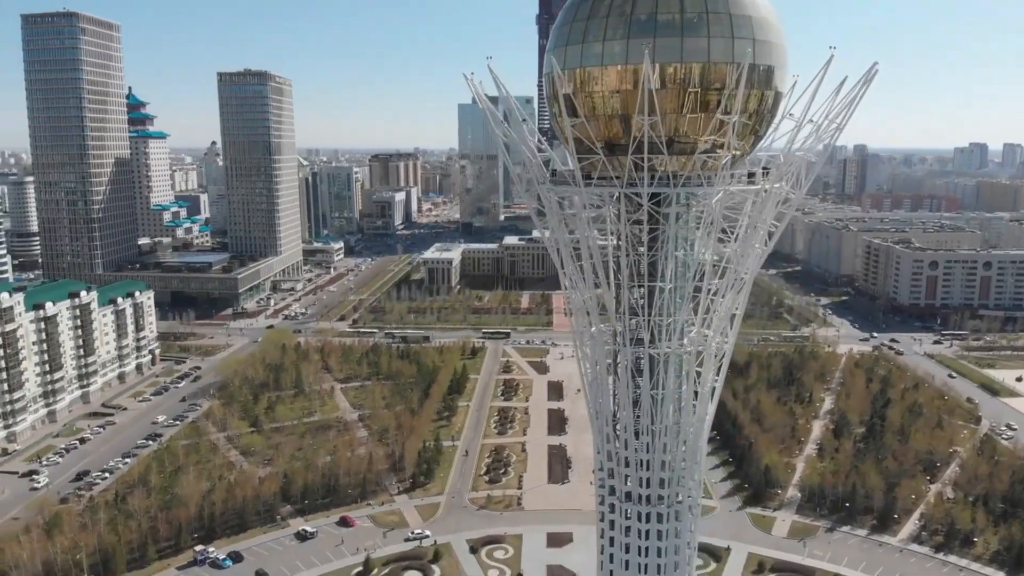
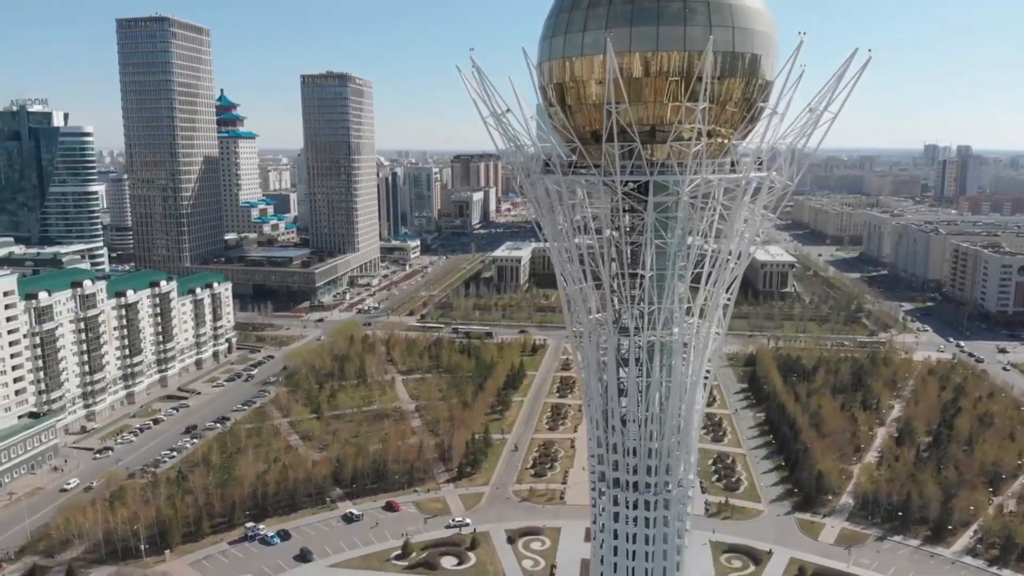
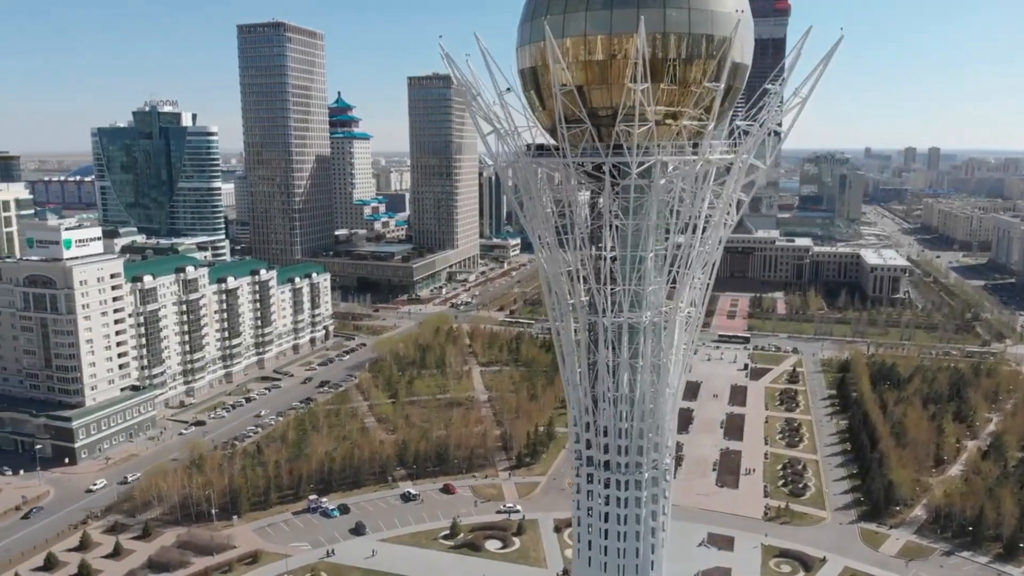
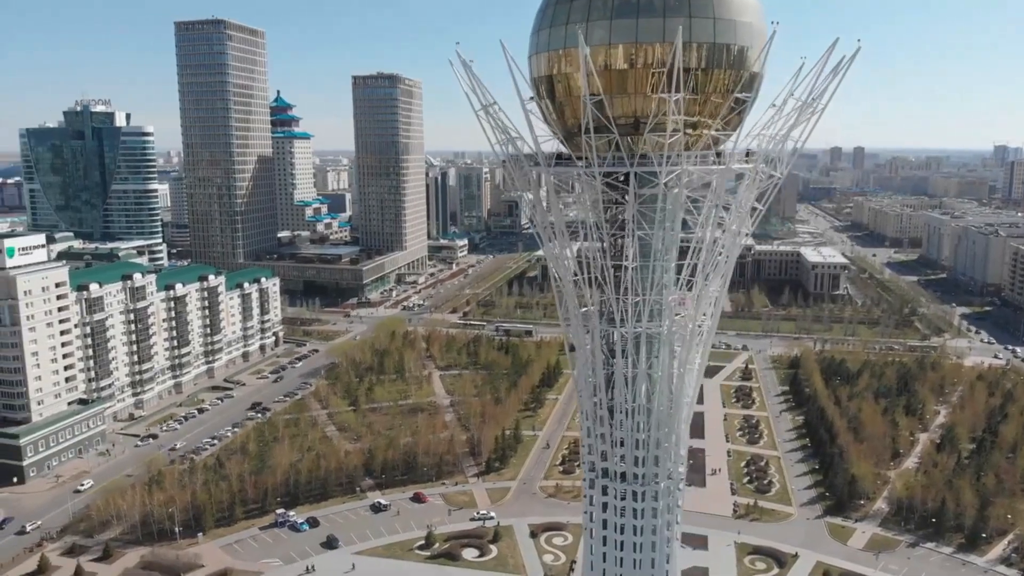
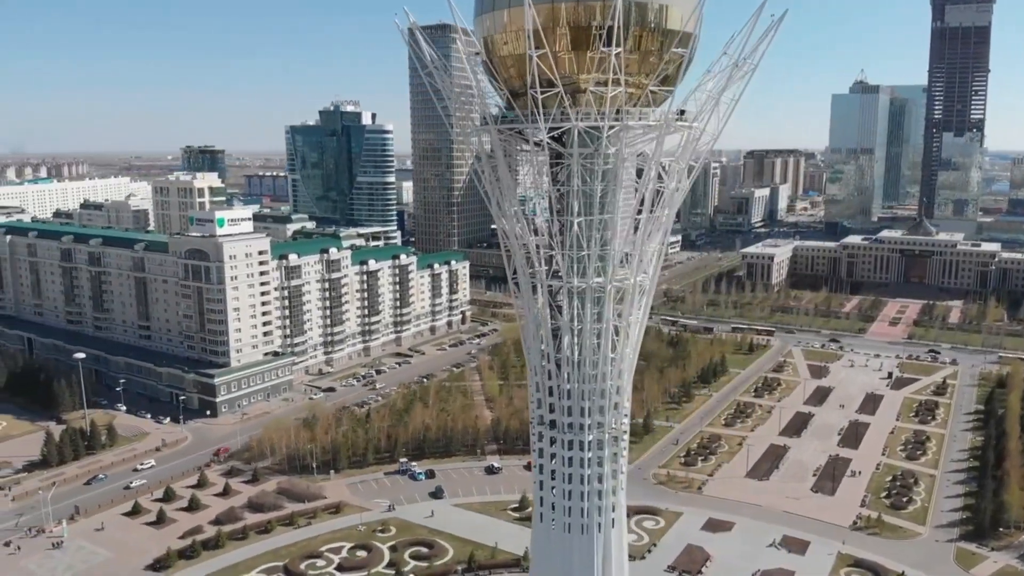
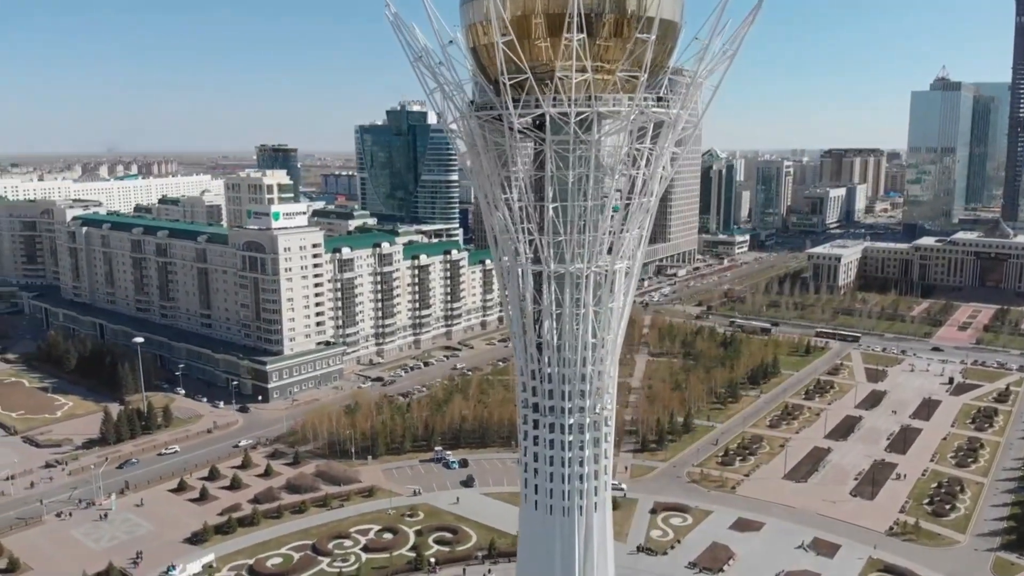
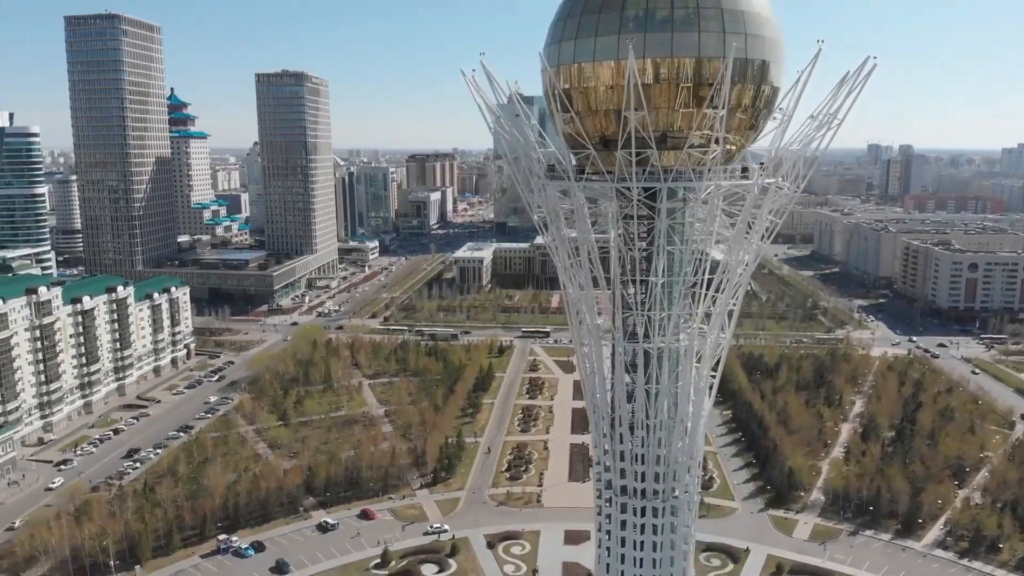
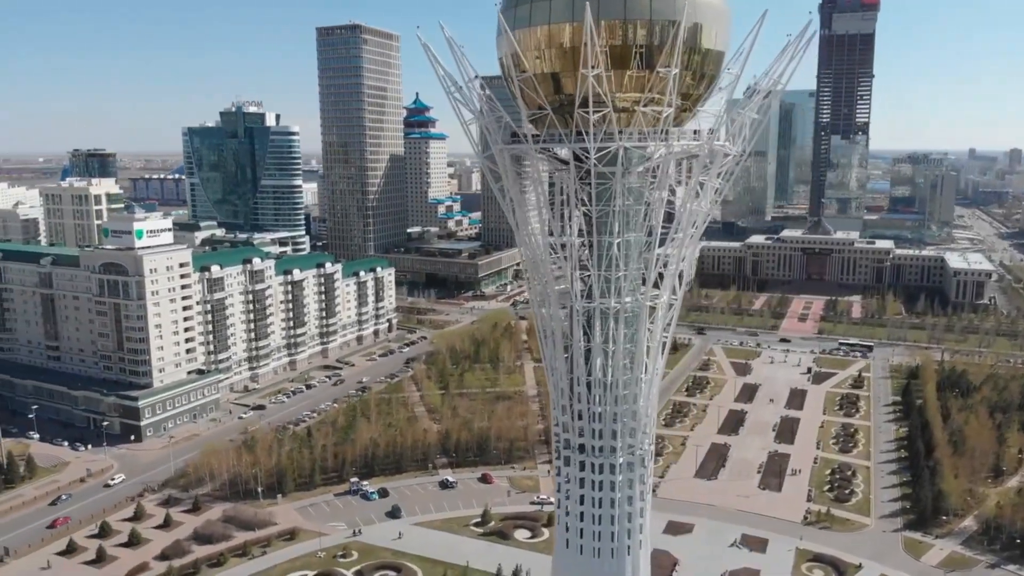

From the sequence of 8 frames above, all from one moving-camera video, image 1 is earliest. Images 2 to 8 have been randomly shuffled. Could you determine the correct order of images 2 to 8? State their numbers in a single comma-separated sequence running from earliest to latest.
7, 2, 4, 3, 8, 5, 6
